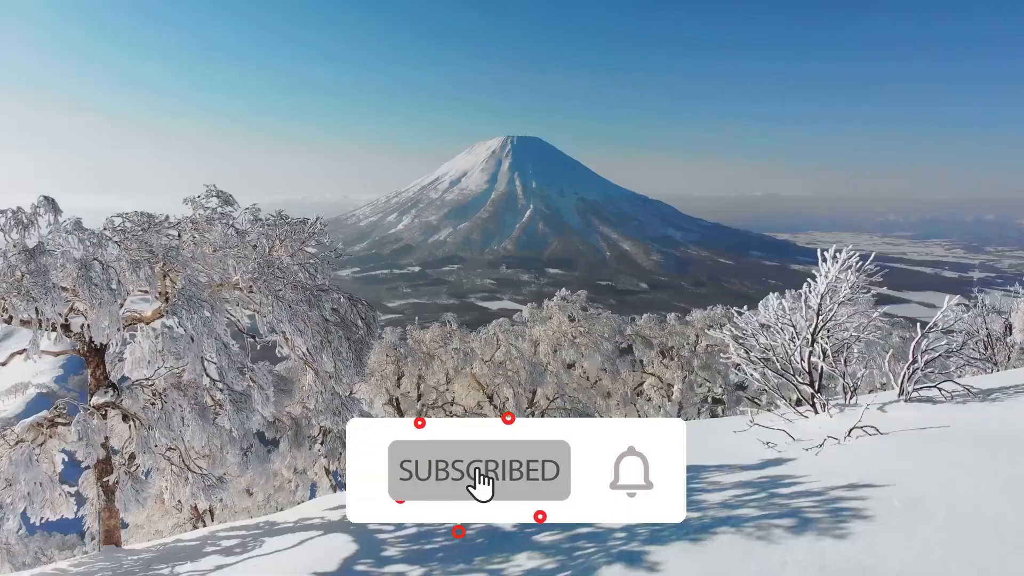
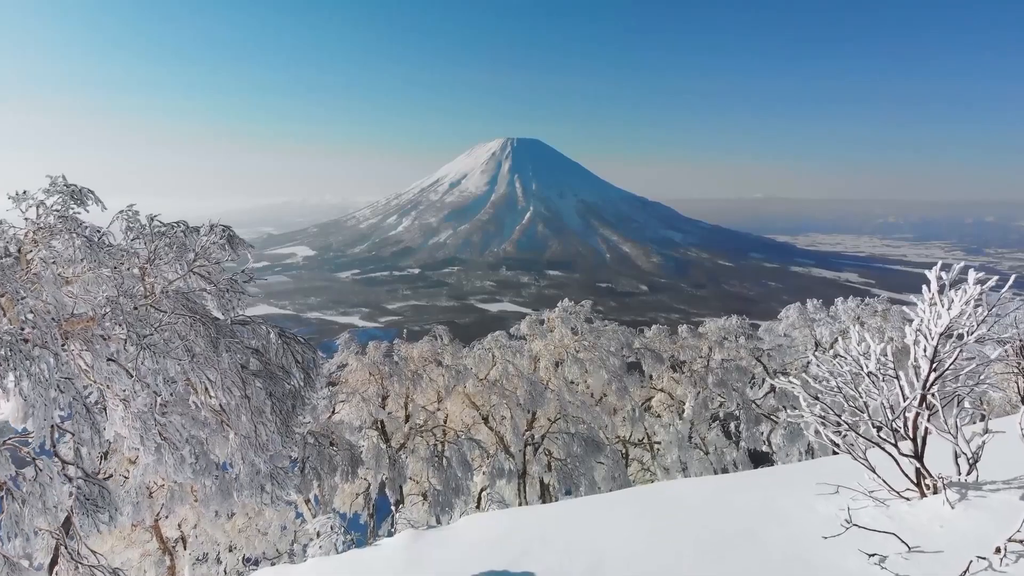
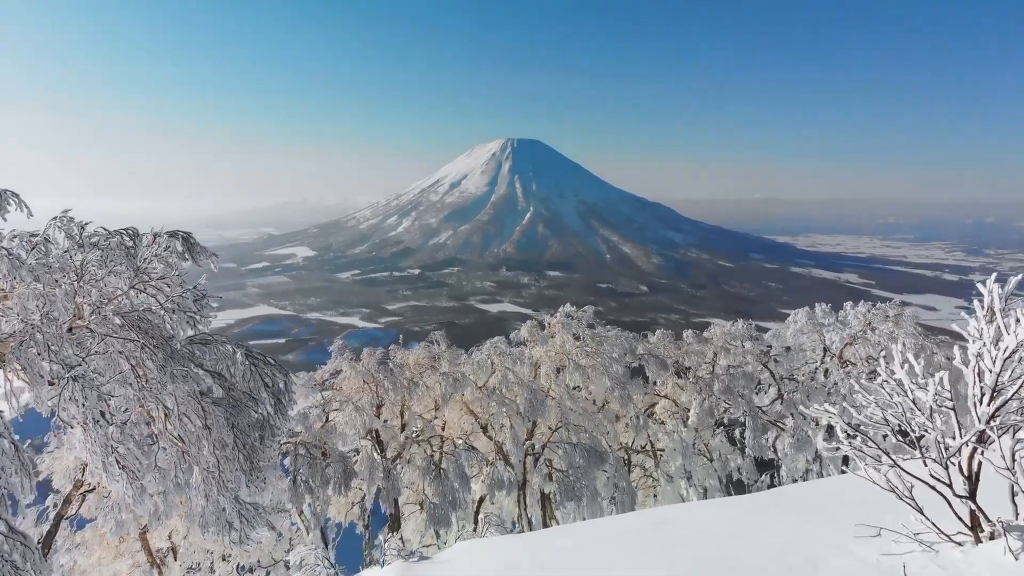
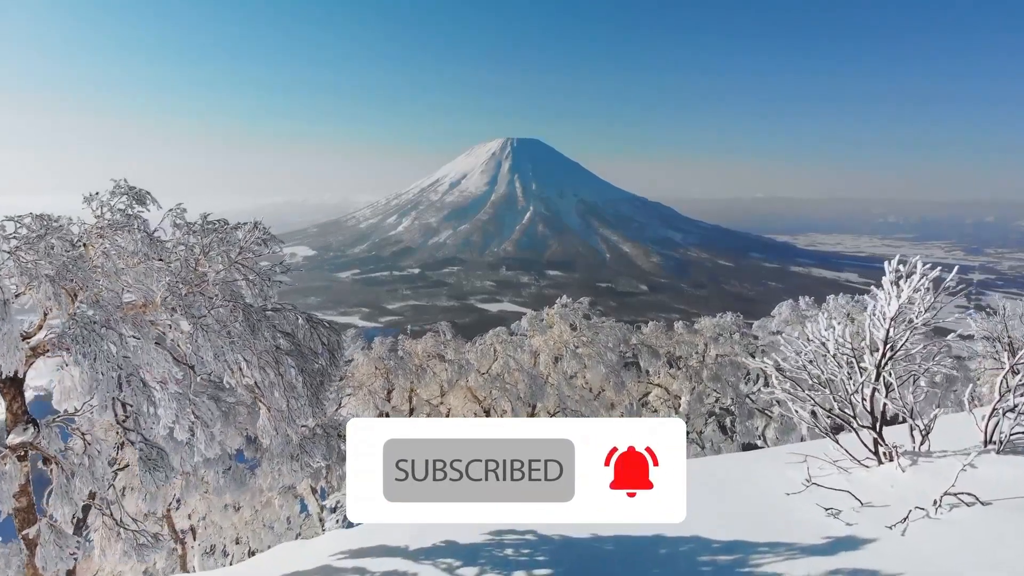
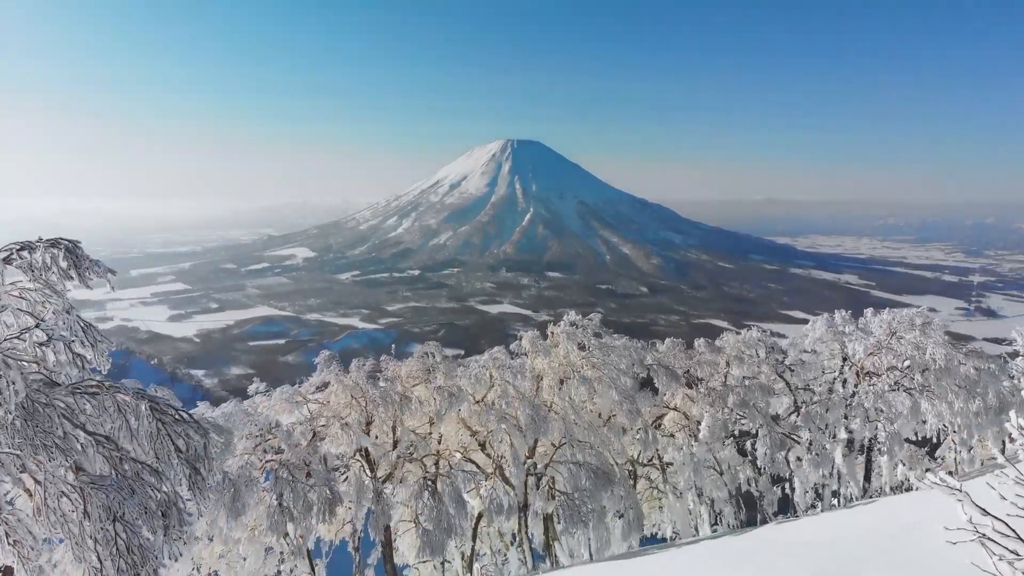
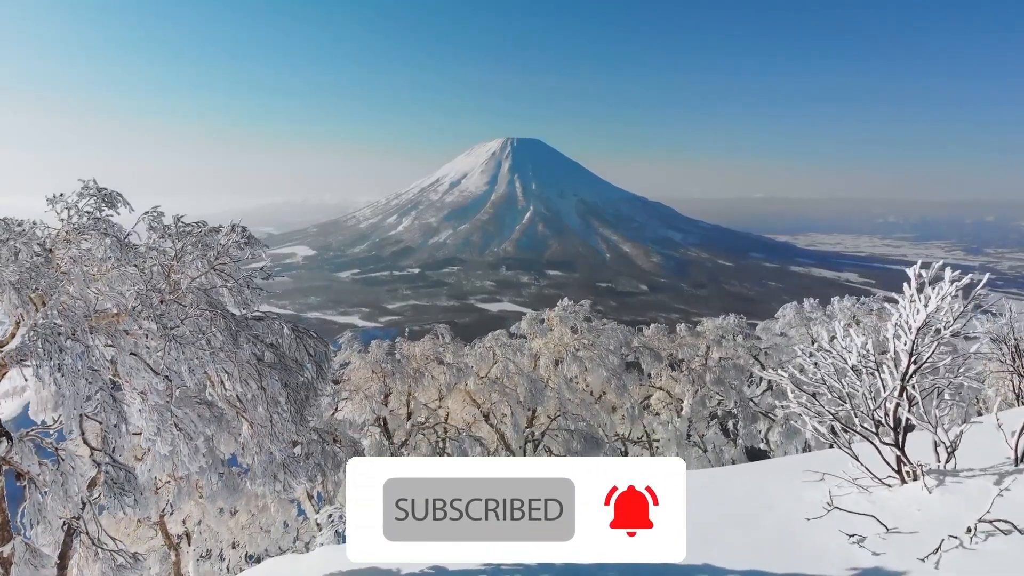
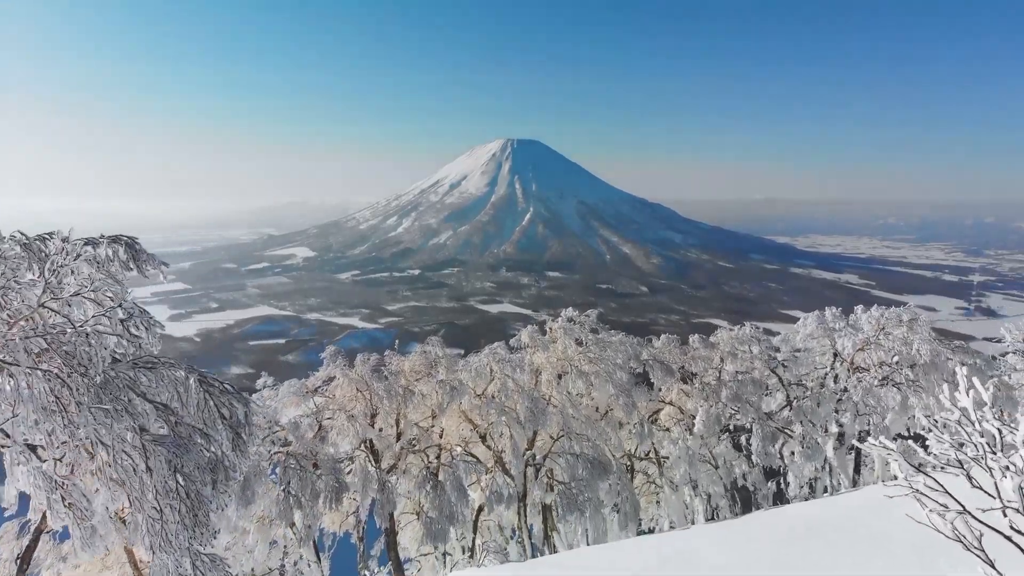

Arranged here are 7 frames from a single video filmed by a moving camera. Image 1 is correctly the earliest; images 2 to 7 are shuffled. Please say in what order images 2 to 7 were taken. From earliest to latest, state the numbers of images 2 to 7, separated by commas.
4, 6, 2, 3, 7, 5
